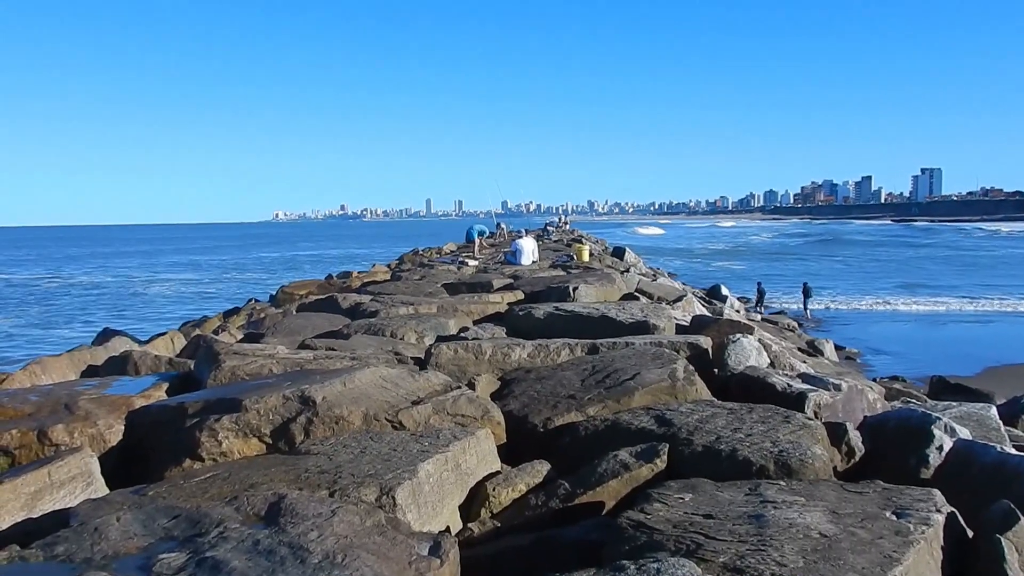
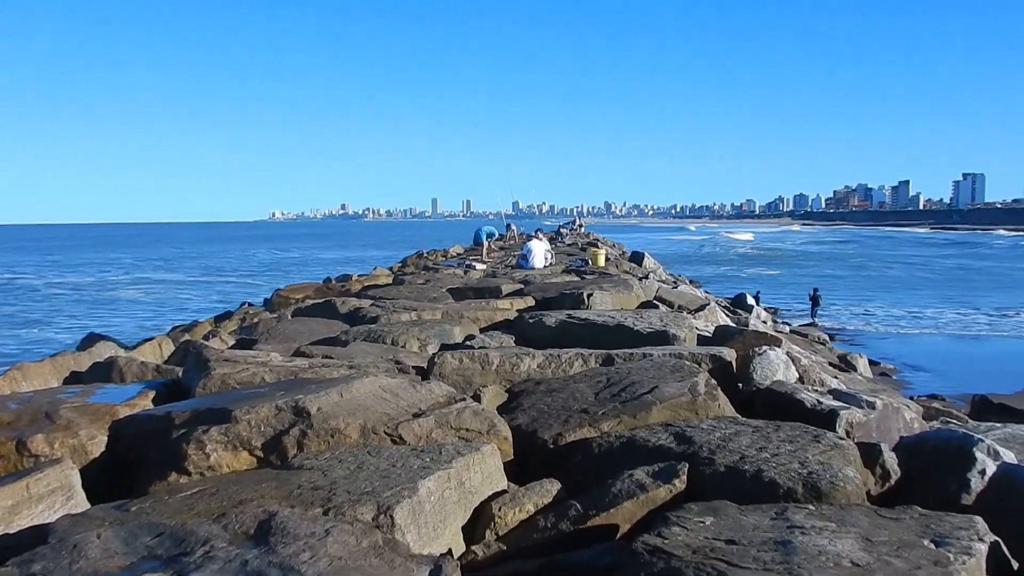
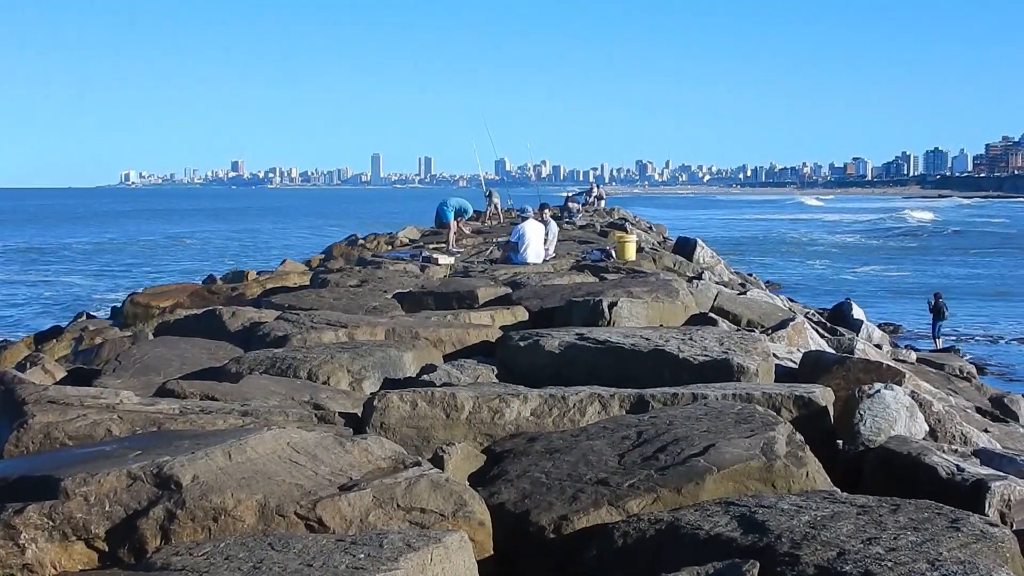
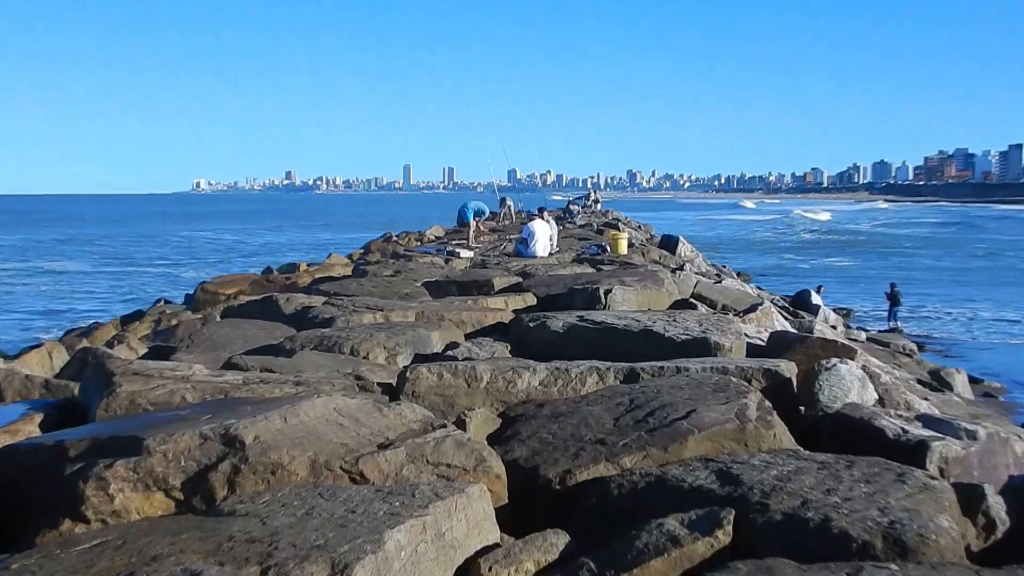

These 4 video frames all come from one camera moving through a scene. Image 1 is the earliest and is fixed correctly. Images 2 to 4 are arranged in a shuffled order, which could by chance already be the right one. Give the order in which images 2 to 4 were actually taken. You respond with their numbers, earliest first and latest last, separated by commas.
2, 4, 3
